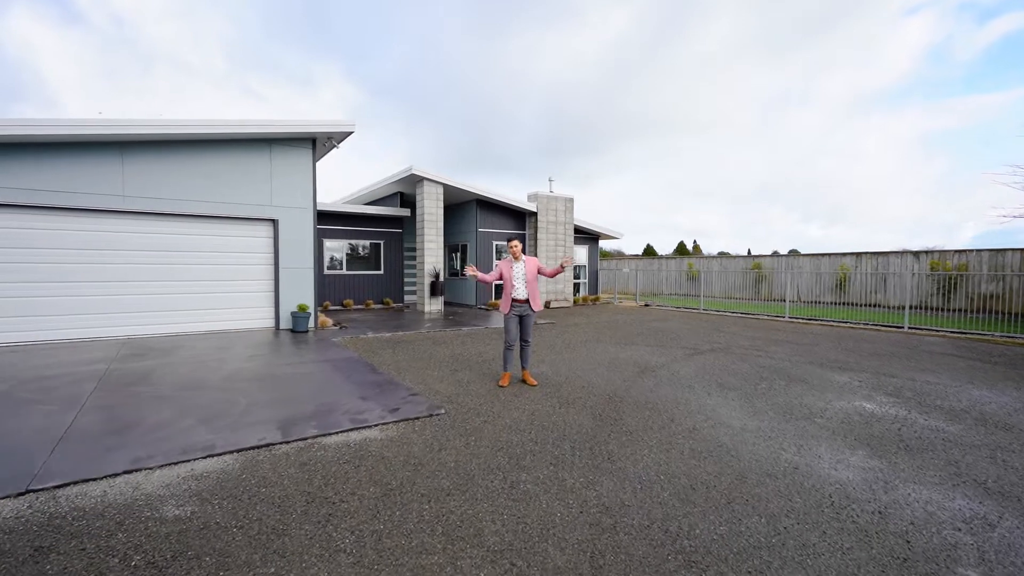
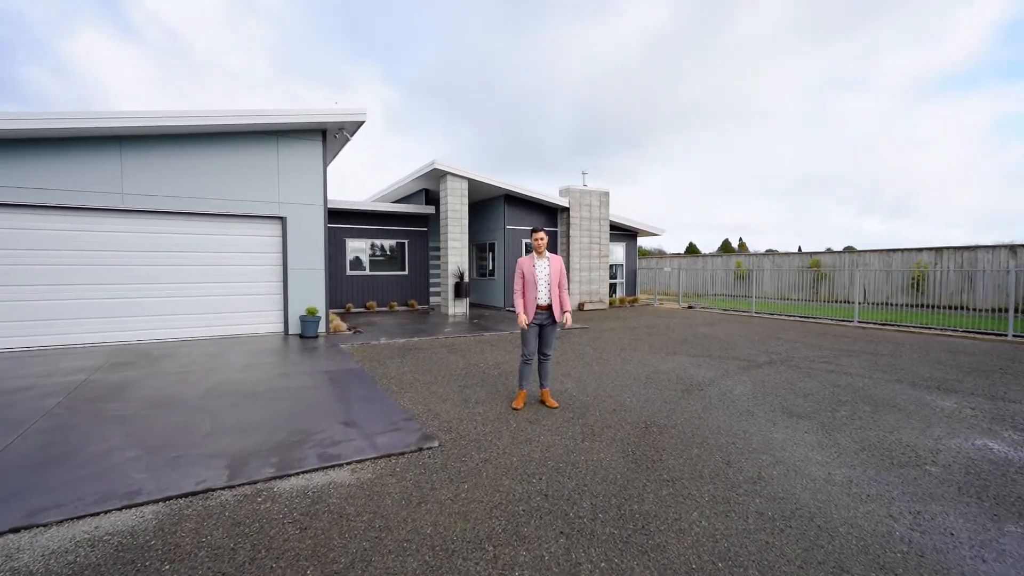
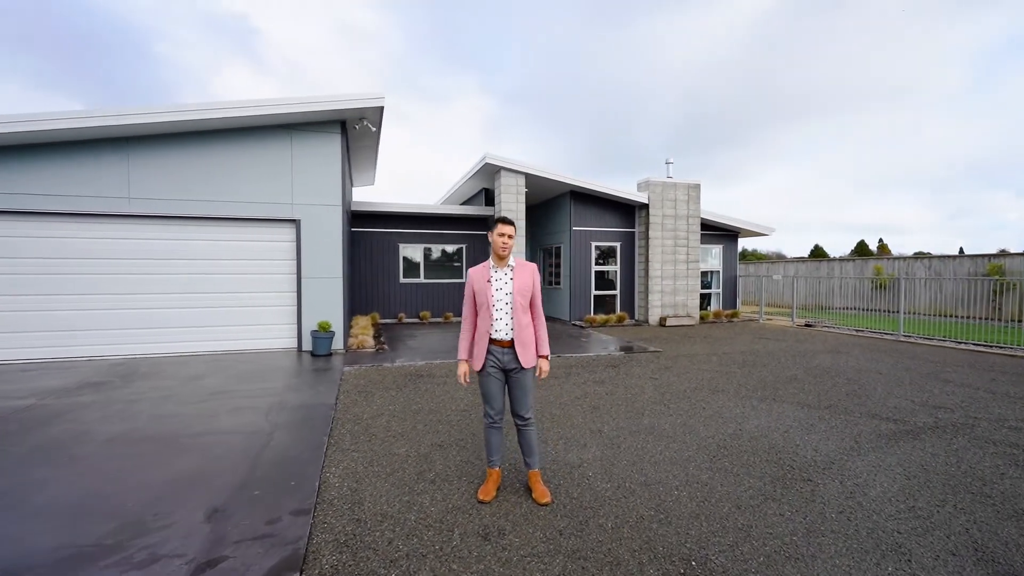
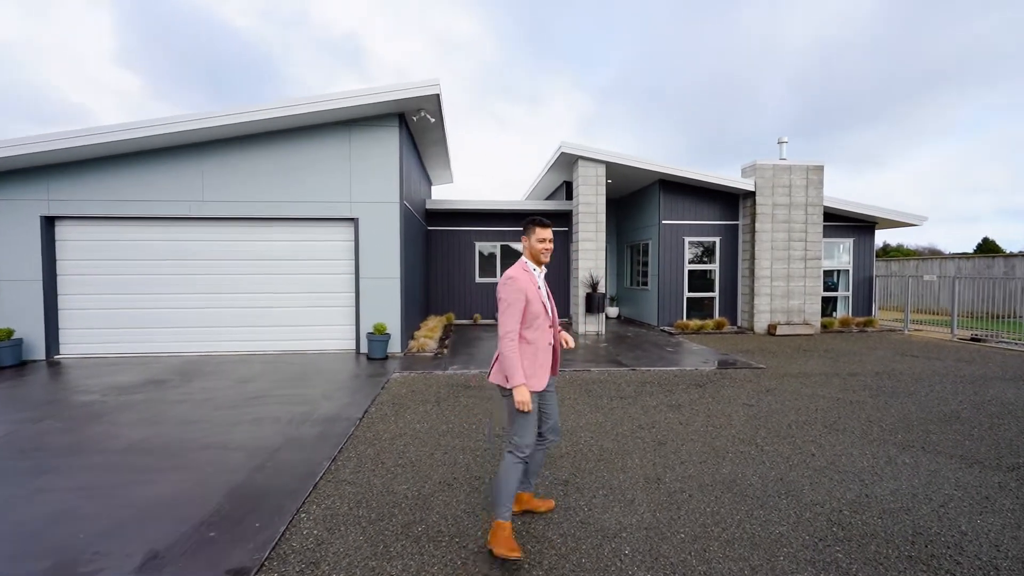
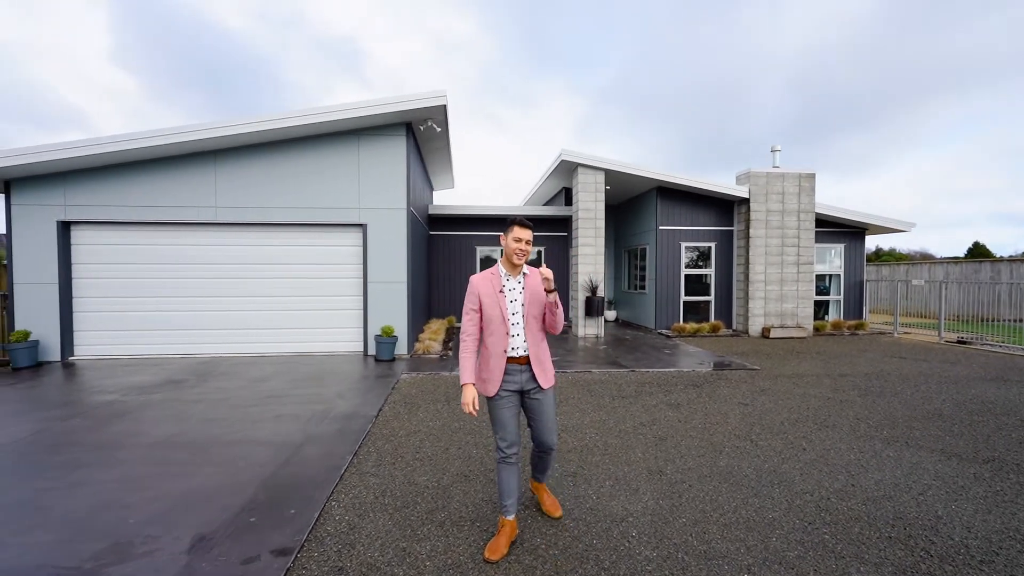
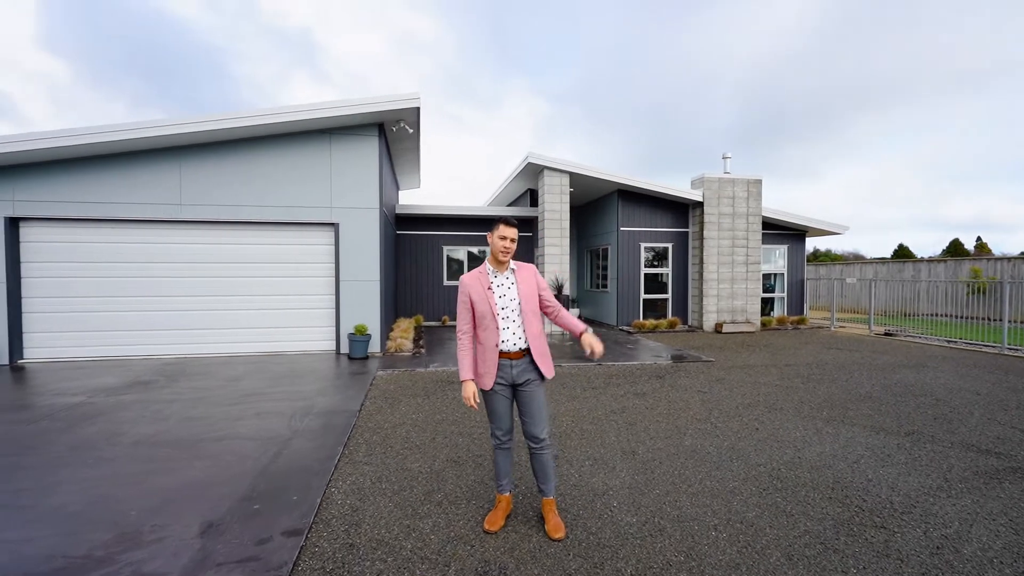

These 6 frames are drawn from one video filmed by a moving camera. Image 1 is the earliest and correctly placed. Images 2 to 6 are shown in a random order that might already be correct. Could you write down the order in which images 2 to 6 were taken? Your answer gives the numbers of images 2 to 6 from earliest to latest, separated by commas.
2, 3, 6, 5, 4
